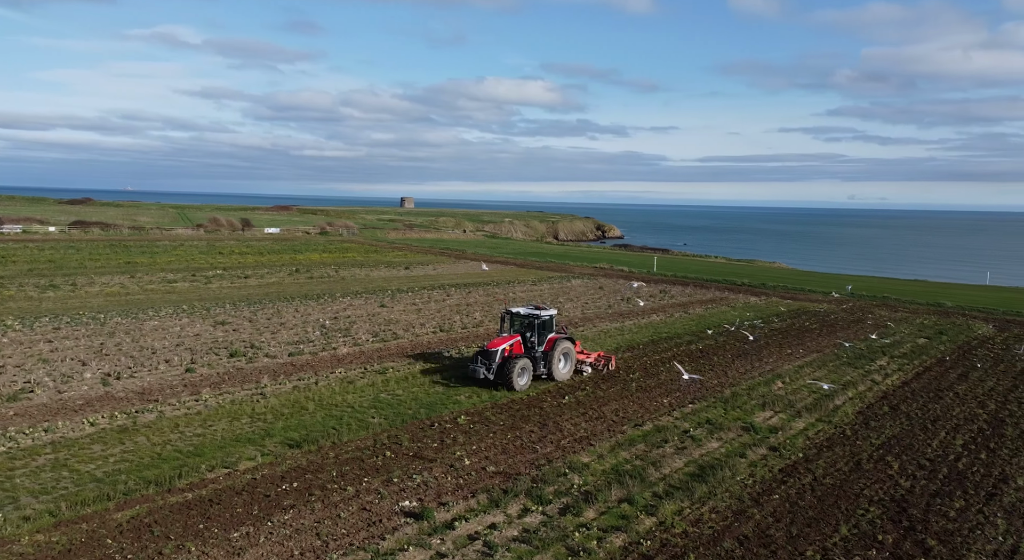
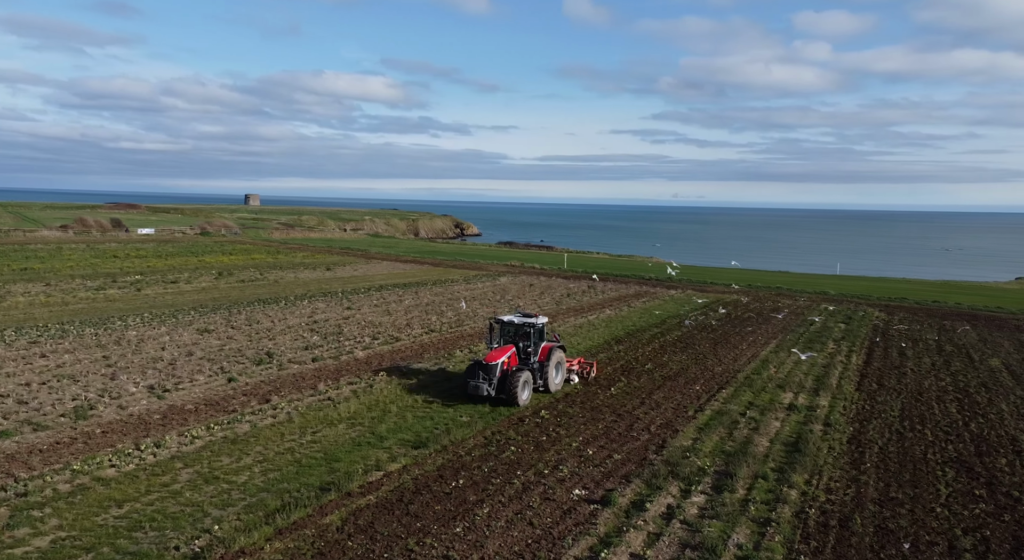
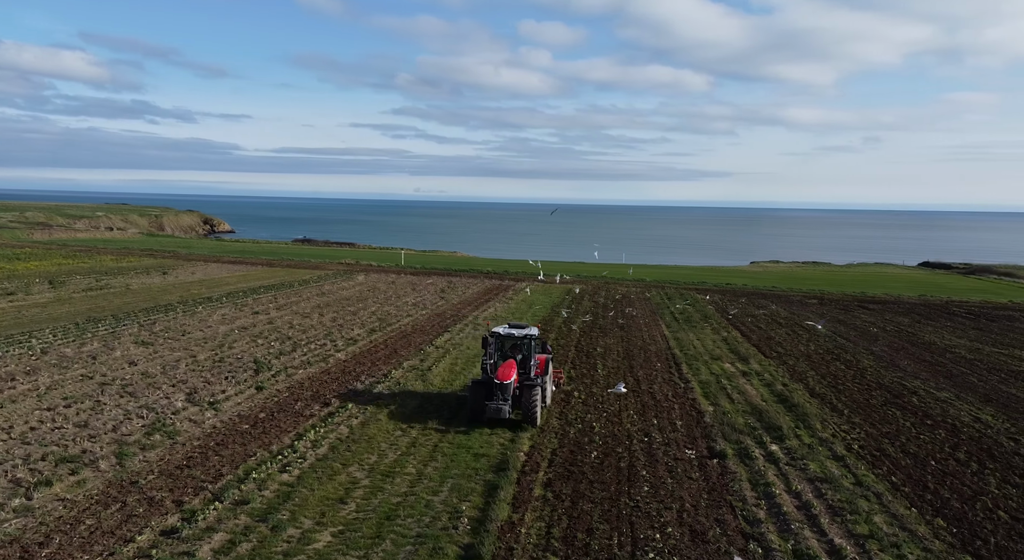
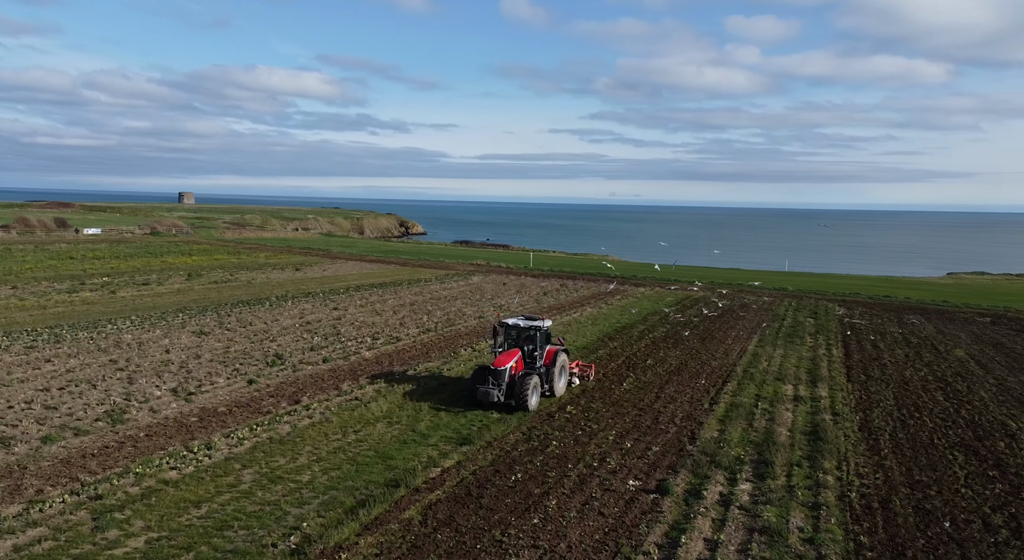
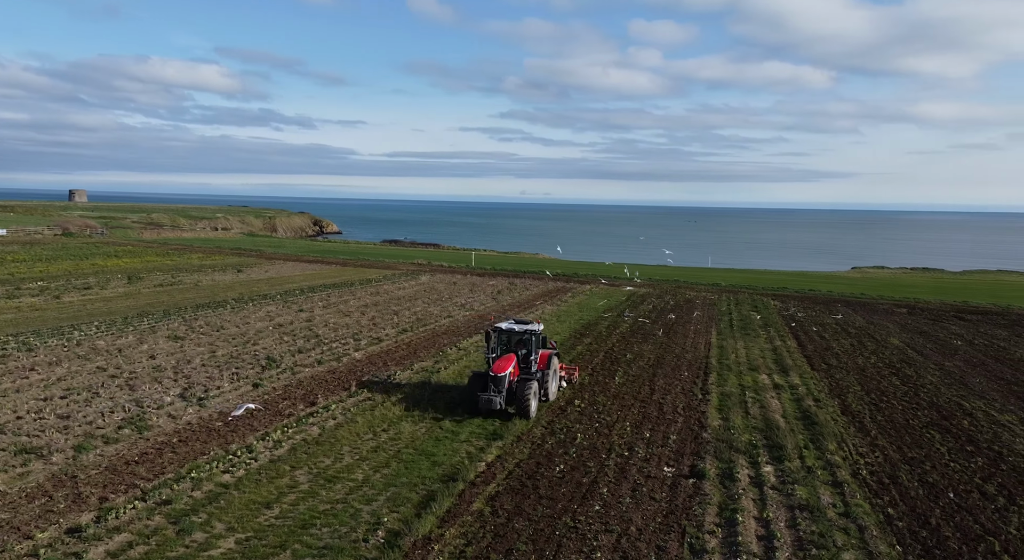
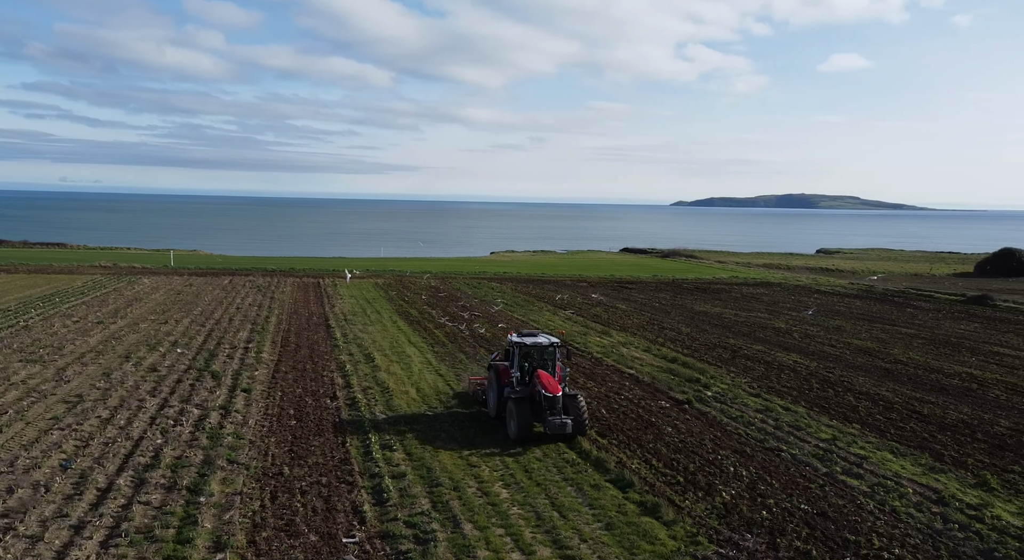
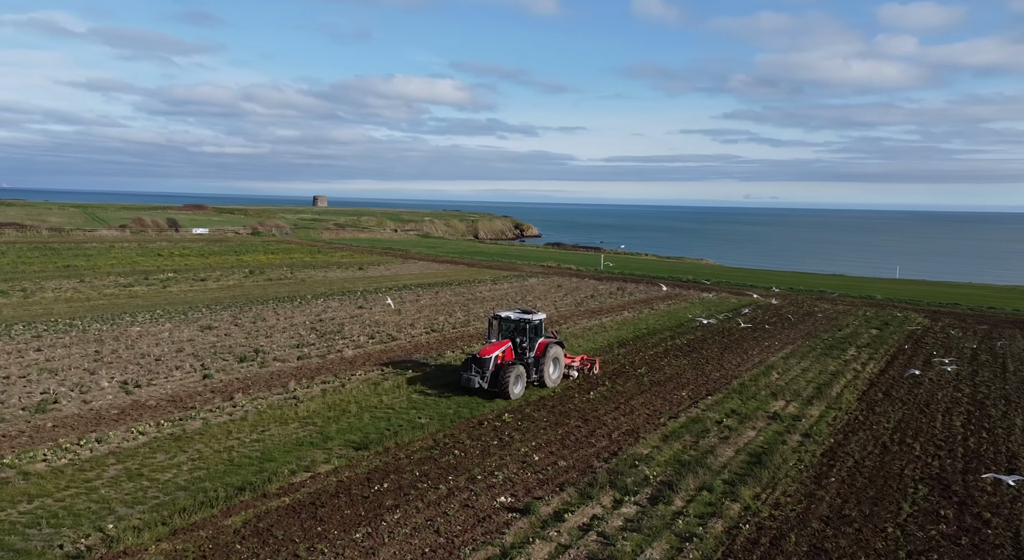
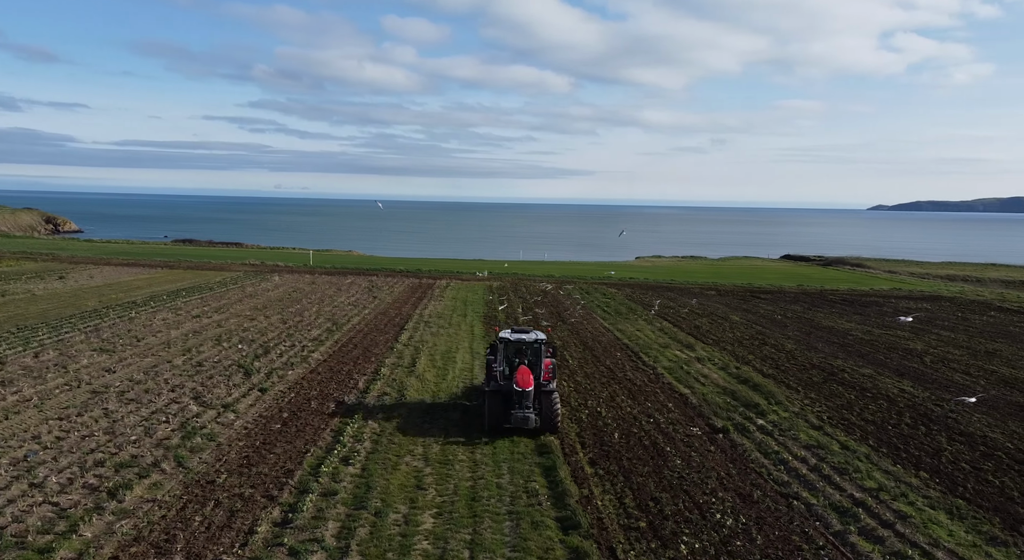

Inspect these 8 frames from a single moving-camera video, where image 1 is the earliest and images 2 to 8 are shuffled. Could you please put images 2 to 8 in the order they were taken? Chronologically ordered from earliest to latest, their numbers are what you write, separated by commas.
7, 2, 4, 5, 3, 8, 6
